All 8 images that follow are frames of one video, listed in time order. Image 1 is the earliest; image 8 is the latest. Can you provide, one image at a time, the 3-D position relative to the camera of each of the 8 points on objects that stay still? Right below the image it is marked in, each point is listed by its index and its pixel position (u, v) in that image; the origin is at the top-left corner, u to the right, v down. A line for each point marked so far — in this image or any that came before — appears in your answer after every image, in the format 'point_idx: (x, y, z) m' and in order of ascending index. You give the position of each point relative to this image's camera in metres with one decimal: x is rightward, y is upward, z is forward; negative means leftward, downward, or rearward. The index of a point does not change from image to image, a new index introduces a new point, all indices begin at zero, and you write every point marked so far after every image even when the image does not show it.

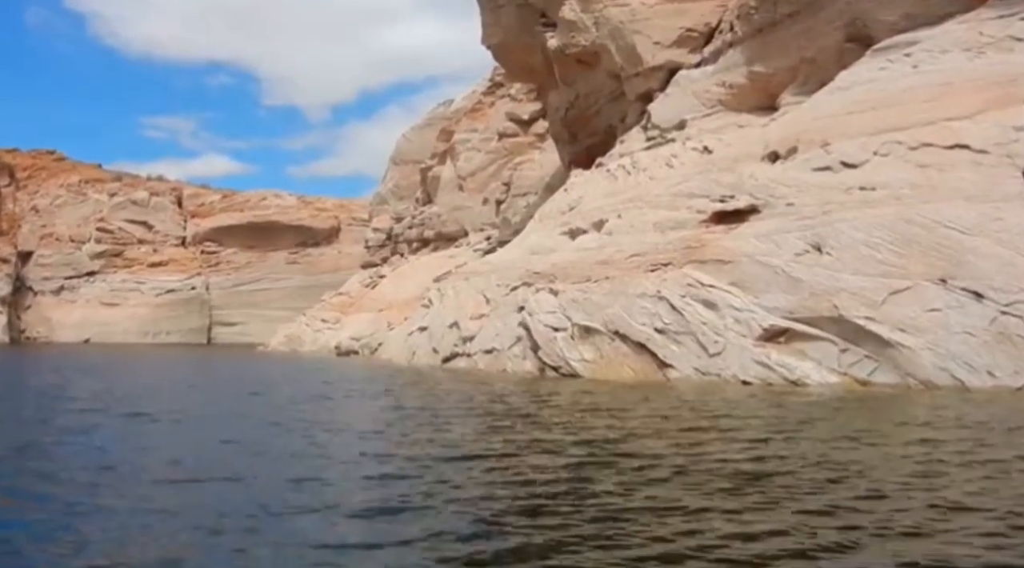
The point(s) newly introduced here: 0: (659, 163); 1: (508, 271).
0: (+3.2, +2.6, +18.2) m
1: (-0.1, +0.3, +18.2) m
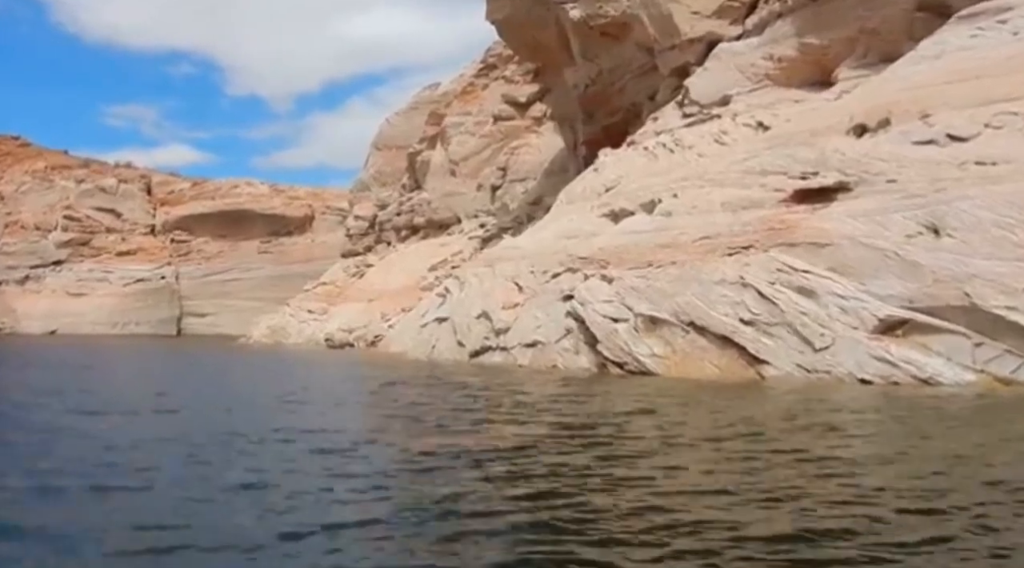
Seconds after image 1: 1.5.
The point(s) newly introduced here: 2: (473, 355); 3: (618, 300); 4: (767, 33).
0: (+3.9, +2.9, +16.7) m
1: (+0.6, +0.6, +16.6) m
2: (-0.8, -1.4, +16.3) m
3: (+1.7, -0.2, +13.4) m
4: (+5.5, +5.4, +18.0) m
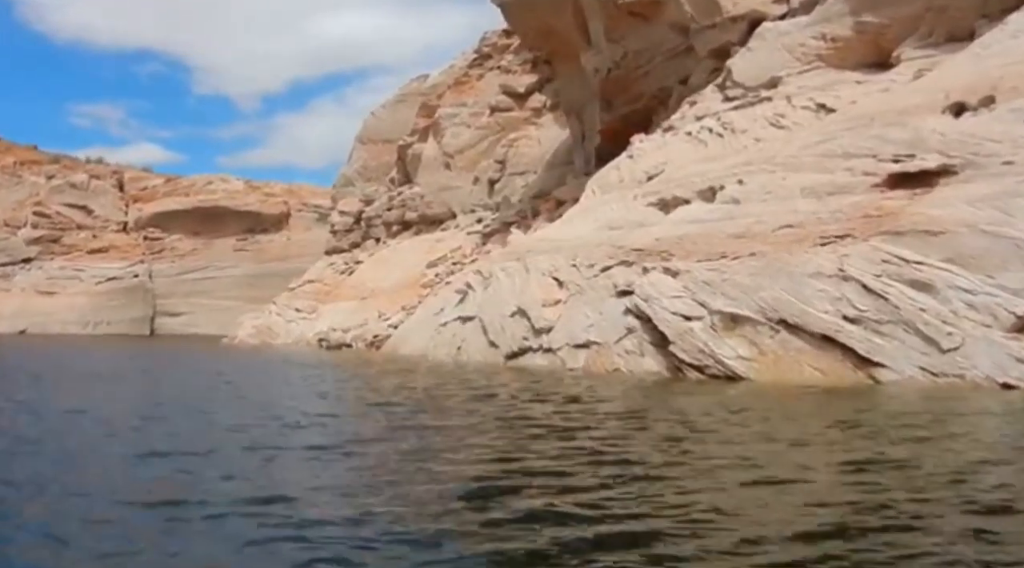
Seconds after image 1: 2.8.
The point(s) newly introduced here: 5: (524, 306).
0: (+4.6, +3.0, +15.5) m
1: (+1.3, +0.6, +15.3) m
2: (0.0, -1.4, +14.9) m
3: (+2.6, -0.2, +12.1) m
4: (+6.1, +5.5, +16.8) m
5: (+0.2, -0.4, +14.9) m
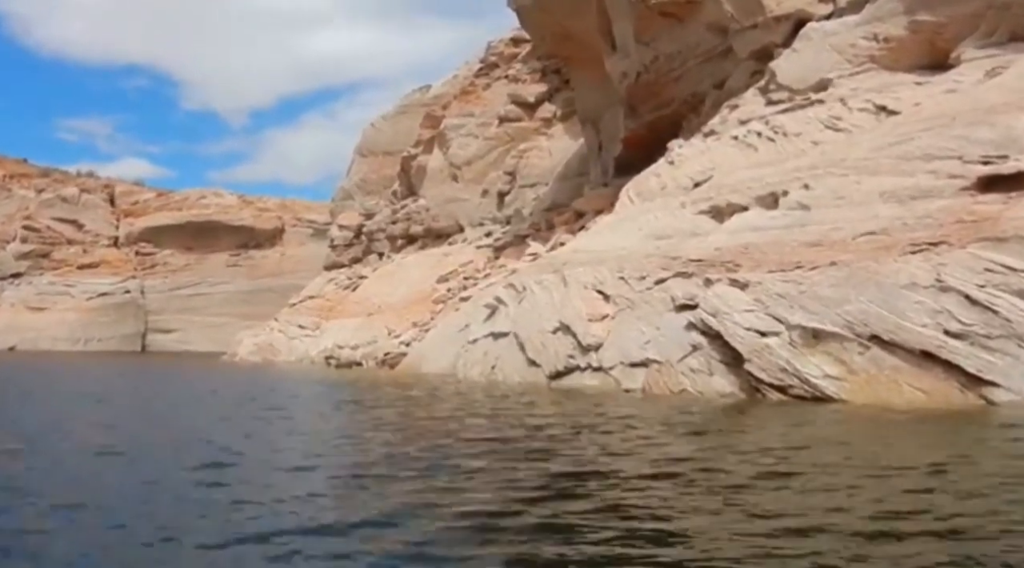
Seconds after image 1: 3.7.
0: (+5.4, +2.8, +14.6) m
1: (+2.1, +0.4, +14.3) m
2: (+0.7, -1.6, +13.9) m
3: (+3.4, -0.3, +11.1) m
4: (+6.8, +5.2, +16.0) m
5: (+0.9, -0.7, +14.0) m
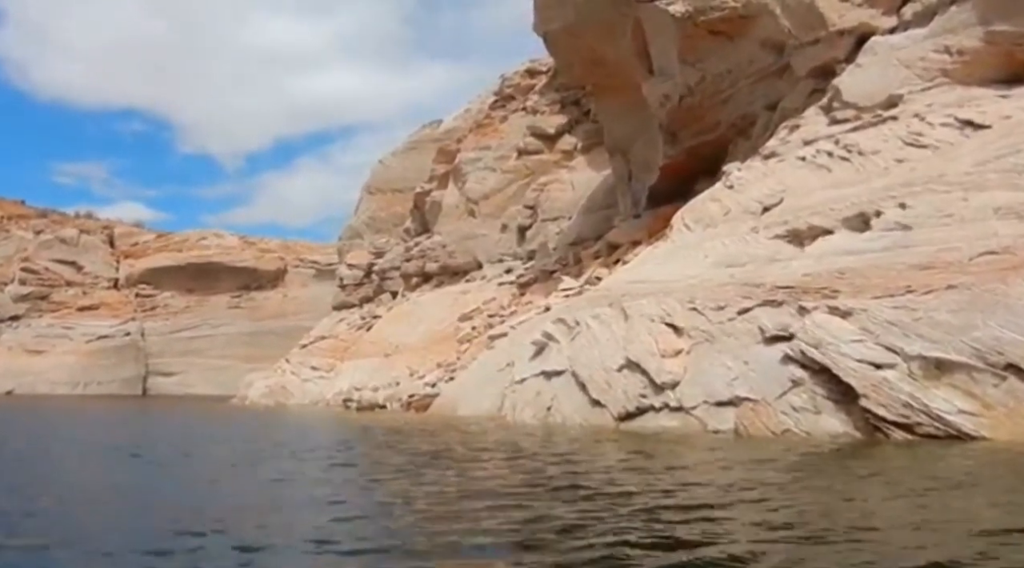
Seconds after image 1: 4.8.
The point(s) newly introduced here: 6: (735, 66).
0: (+6.3, +2.3, +13.6) m
1: (+3.0, -0.1, +13.2) m
2: (+1.7, -2.1, +12.7) m
3: (+4.3, -0.6, +9.9) m
4: (+7.7, +4.7, +15.1) m
5: (+1.9, -1.1, +12.7) m
6: (+4.9, +4.7, +18.1) m
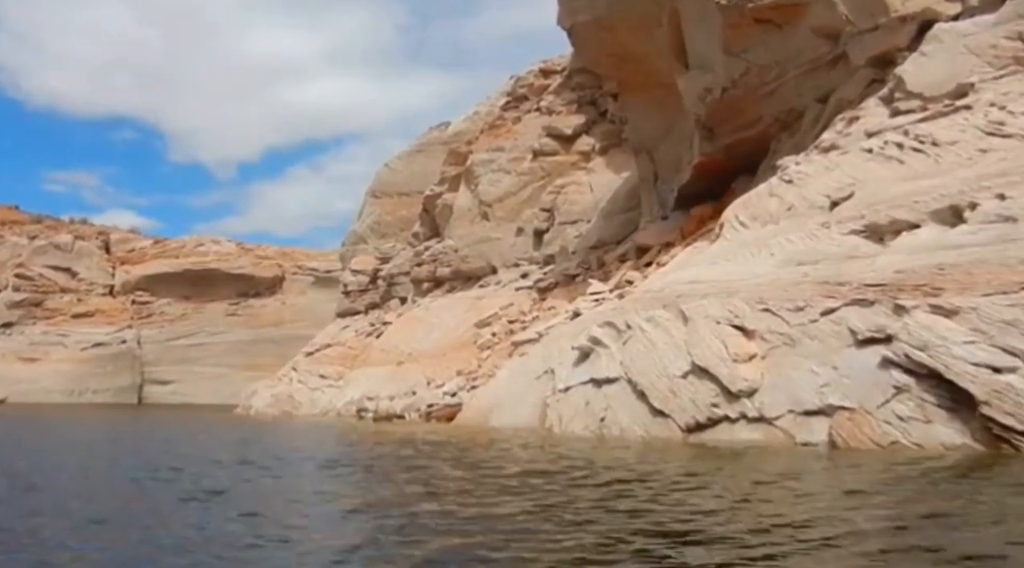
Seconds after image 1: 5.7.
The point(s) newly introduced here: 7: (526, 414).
0: (+7.1, +2.3, +12.7) m
1: (+3.8, -0.1, +12.2) m
2: (+2.5, -2.0, +11.6) m
3: (+5.2, -0.6, +8.9) m
4: (+8.5, +4.7, +14.2) m
5: (+2.7, -1.1, +11.7) m
6: (+5.6, +4.7, +17.2) m
7: (+0.3, -2.4, +15.7) m
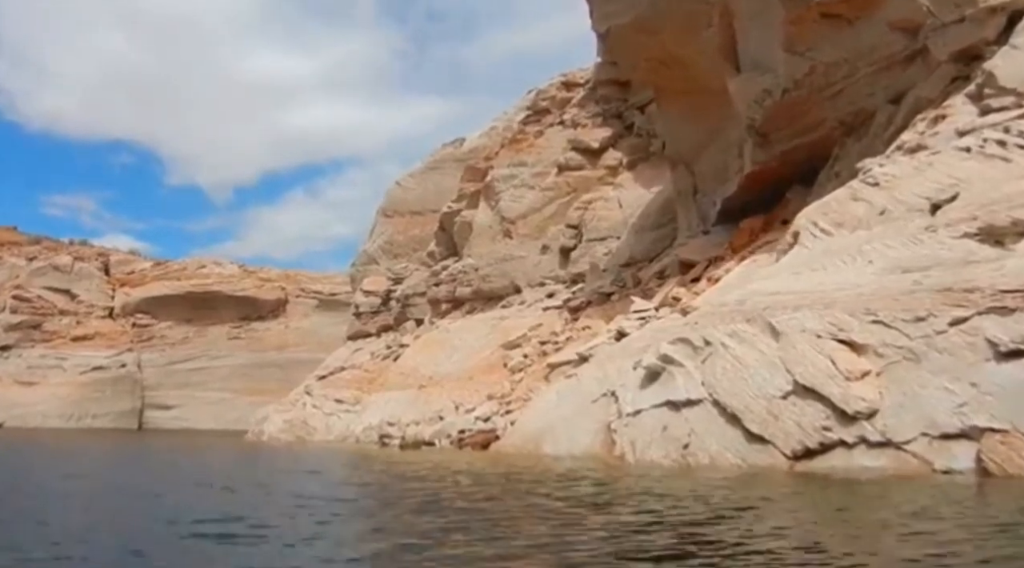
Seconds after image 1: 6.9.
0: (+8.1, +2.2, +11.5) m
1: (+4.8, -0.2, +10.9) m
2: (+3.5, -2.1, +10.3) m
3: (+6.2, -0.6, +7.7) m
4: (+9.5, +4.5, +13.2) m
5: (+3.7, -1.2, +10.4) m
6: (+6.6, +4.4, +16.1) m
7: (+1.2, -2.7, +14.3) m
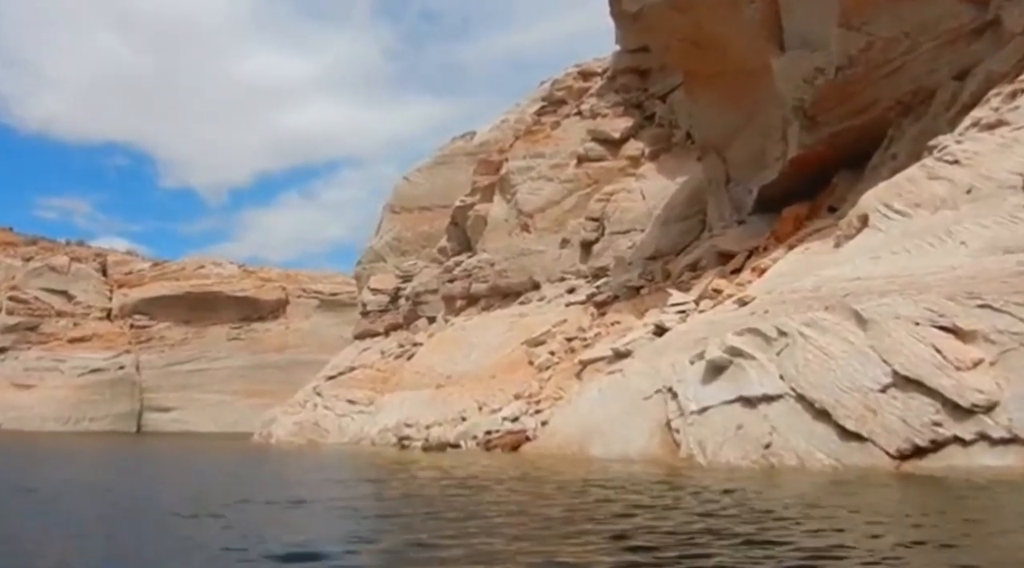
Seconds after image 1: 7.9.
0: (+8.8, +2.4, +10.5) m
1: (+5.6, 0.0, +9.9) m
2: (+4.3, -1.9, +9.3) m
3: (+7.0, -0.4, +6.7) m
4: (+10.2, +4.8, +12.2) m
5: (+4.5, -1.0, +9.4) m
6: (+7.3, +4.6, +15.1) m
7: (+2.0, -2.5, +13.3) m
